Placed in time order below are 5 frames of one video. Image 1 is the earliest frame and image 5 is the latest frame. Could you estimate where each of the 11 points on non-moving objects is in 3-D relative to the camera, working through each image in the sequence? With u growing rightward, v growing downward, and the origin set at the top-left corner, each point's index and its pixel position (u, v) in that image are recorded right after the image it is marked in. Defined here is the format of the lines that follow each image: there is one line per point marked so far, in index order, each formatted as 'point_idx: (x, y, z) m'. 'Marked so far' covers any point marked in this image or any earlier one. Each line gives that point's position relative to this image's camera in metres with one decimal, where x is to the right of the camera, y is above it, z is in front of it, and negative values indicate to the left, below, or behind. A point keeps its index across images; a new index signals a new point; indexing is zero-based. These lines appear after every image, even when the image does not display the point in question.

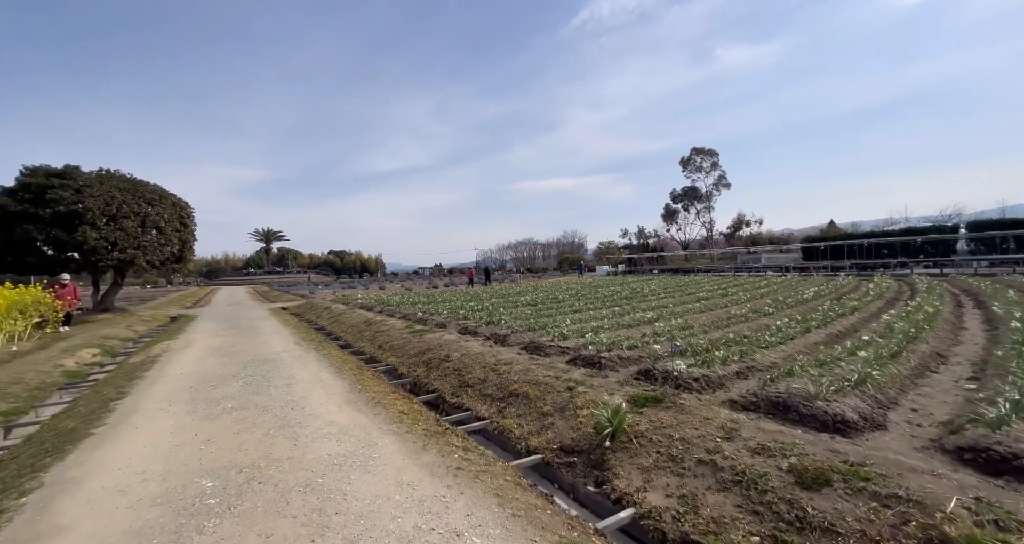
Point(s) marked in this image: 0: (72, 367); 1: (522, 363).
0: (-10.3, -2.2, +10.4) m
1: (+0.1, -1.5, +7.2) m
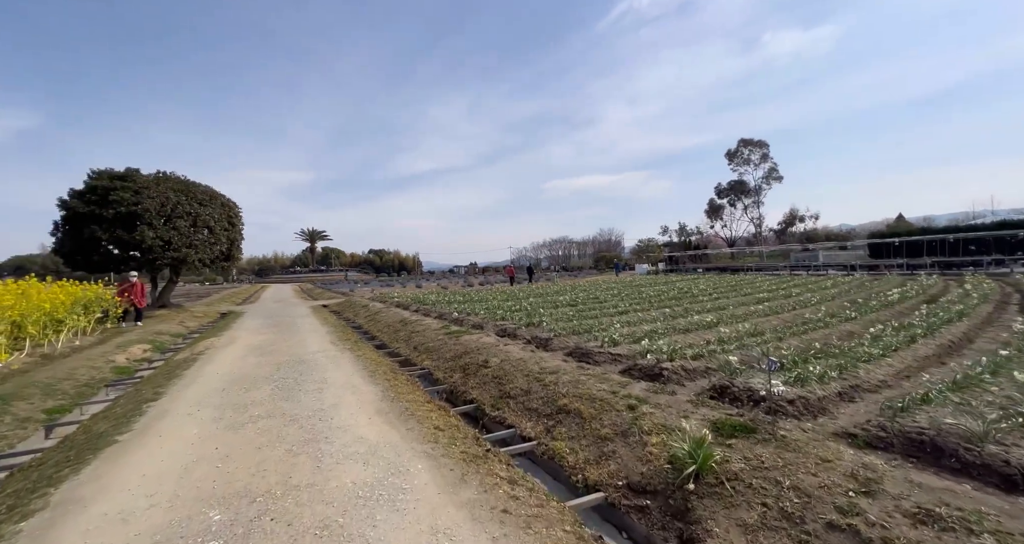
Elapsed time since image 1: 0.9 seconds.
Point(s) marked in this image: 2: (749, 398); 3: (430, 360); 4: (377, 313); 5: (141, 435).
0: (-9.3, -2.2, +10.5) m
1: (+0.8, -1.5, +6.5) m
2: (+2.4, -1.3, +4.5) m
3: (-1.7, -1.9, +9.4) m
4: (-5.4, -1.6, +17.7) m
5: (-4.3, -1.9, +5.1) m
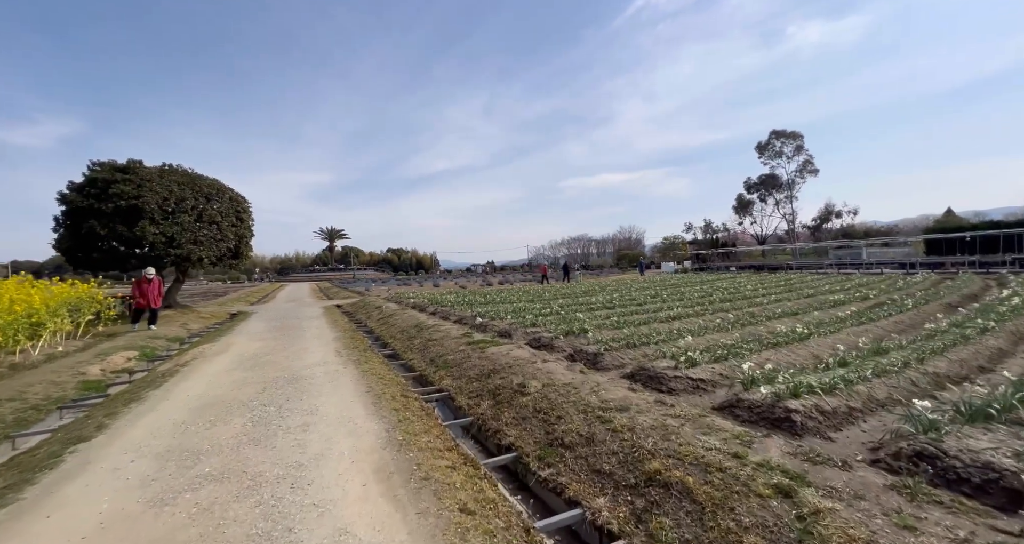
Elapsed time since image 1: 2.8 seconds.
0: (-8.6, -2.1, +9.1) m
1: (+1.4, -1.4, +4.6) m
2: (+2.9, -1.3, +2.6) m
3: (-1.1, -1.9, +7.7) m
4: (-4.4, -1.6, +16.1) m
5: (-3.8, -1.9, +3.5) m
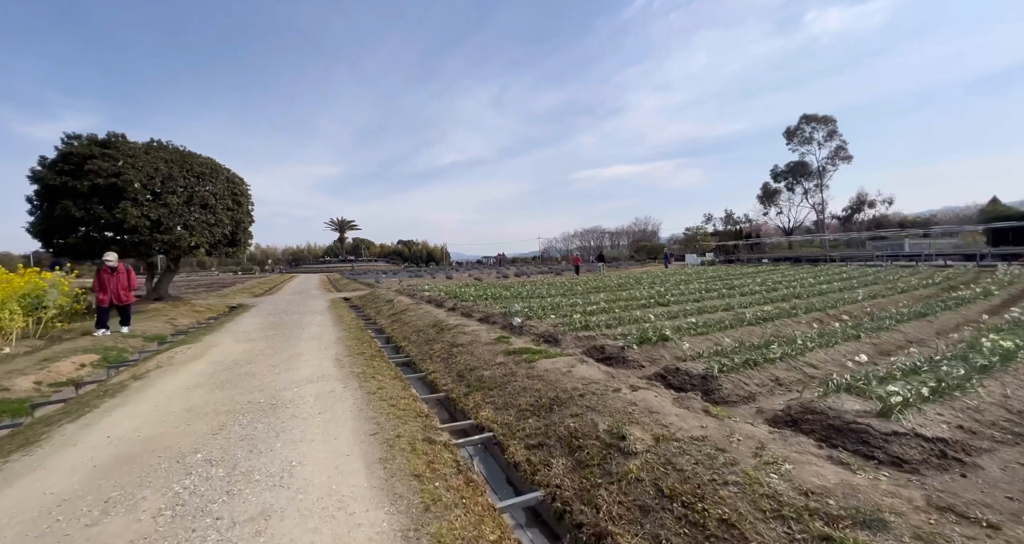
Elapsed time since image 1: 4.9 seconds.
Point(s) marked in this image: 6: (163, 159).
0: (-7.7, -1.9, +7.0) m
1: (+2.1, -1.3, +2.3) m
2: (+3.6, -1.2, +0.2) m
3: (-0.2, -1.7, +5.4) m
4: (-3.4, -1.2, +13.8) m
5: (-3.1, -1.7, +1.2) m
6: (-13.2, +4.2, +16.6) m
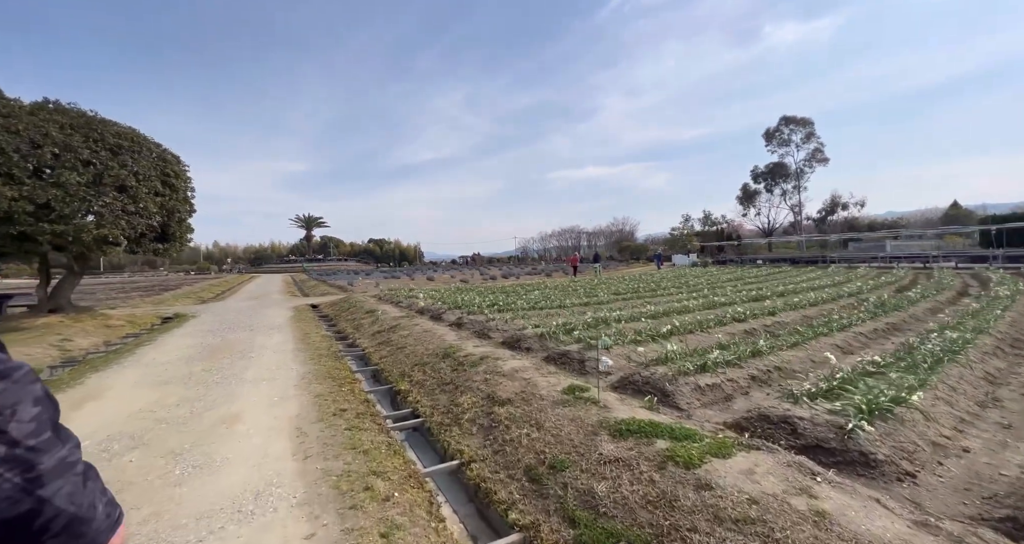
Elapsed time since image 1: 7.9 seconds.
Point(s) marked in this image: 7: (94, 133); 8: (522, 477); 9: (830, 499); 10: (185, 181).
0: (-6.6, -2.0, +3.1) m
1: (+3.5, -1.4, -0.9) m
2: (+5.0, -1.3, -2.9) m
3: (+0.9, -1.8, +2.1) m
4: (-2.8, -1.3, +10.3) m
5: (-1.6, -1.8, -2.3) m
6: (-12.7, +4.1, +12.4) m
7: (-12.4, +4.1, +13.3) m
8: (+0.1, -1.7, +3.9) m
9: (+2.0, -1.4, +2.9) m
10: (-12.1, +3.4, +16.4) m
